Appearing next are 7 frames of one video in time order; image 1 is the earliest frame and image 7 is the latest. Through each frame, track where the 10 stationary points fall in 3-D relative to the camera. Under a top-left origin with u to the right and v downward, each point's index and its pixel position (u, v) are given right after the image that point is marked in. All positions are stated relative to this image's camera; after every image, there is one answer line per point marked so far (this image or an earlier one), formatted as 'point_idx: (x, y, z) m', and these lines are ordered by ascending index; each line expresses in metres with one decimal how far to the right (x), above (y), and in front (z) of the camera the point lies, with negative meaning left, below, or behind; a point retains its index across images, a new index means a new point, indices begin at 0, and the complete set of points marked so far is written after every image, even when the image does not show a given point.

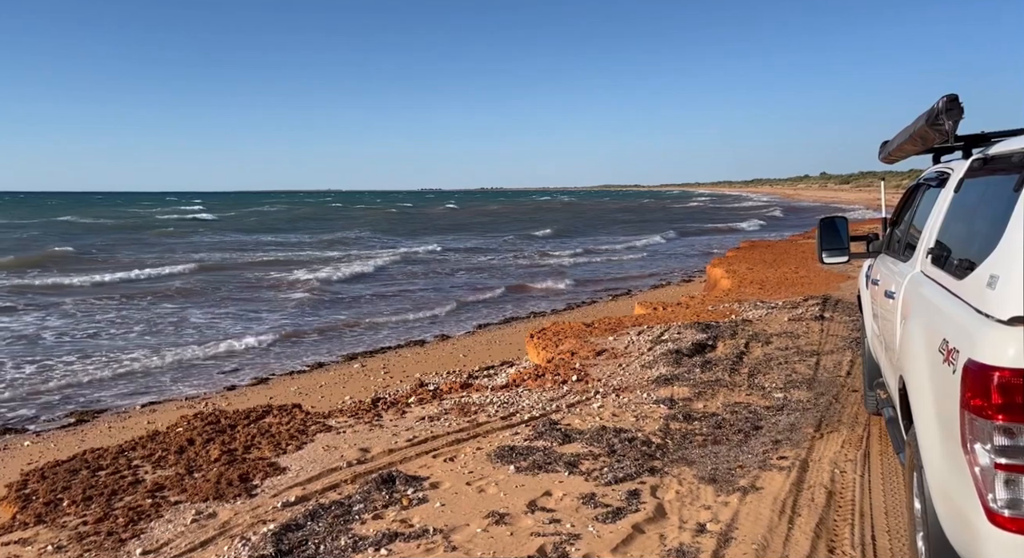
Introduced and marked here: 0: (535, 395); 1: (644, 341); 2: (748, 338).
0: (+0.3, -1.3, +8.8) m
1: (+1.9, -0.9, +11.2) m
2: (+3.4, -0.9, +11.0) m
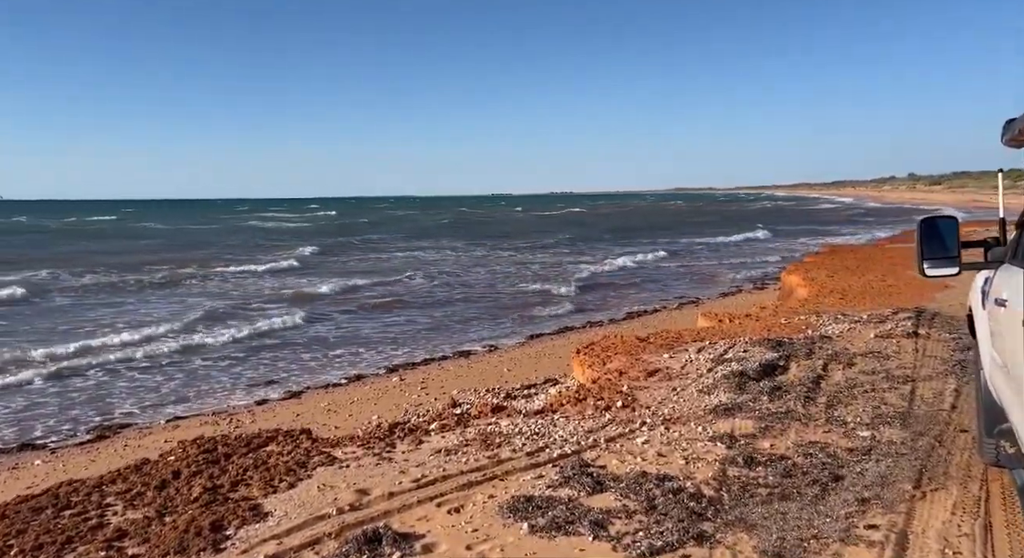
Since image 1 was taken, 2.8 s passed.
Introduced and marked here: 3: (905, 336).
0: (+0.6, -1.4, +7.6) m
1: (+2.5, -1.1, +9.9) m
2: (+3.9, -1.0, +9.6) m
3: (+5.5, -0.8, +10.7) m
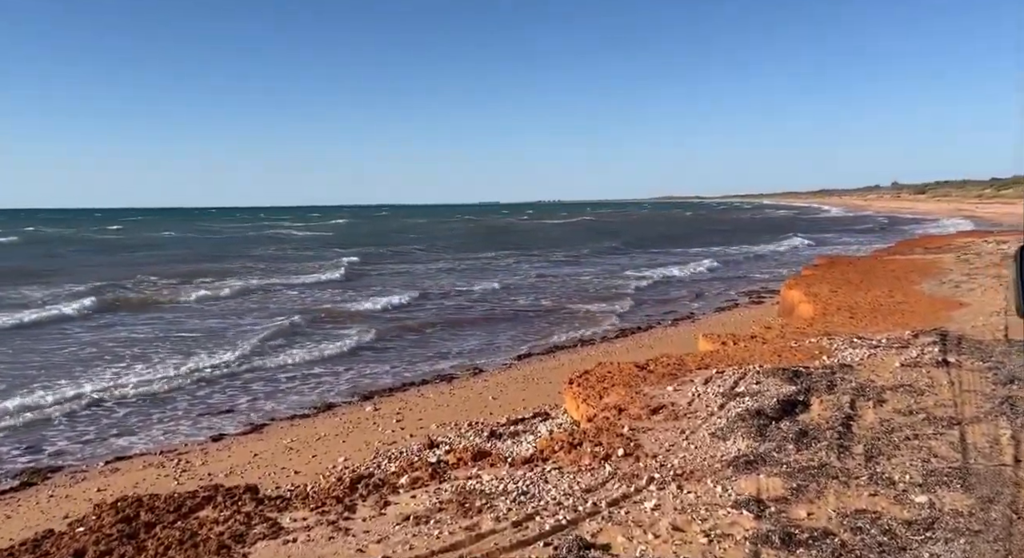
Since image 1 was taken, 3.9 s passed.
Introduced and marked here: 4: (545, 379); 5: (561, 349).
0: (+0.5, -1.7, +6.5) m
1: (+2.3, -1.3, +8.8) m
2: (+3.7, -1.3, +8.5) m
3: (+5.3, -1.1, +9.6) m
4: (+0.6, -1.7, +13.4) m
5: (+1.1, -1.5, +16.7) m
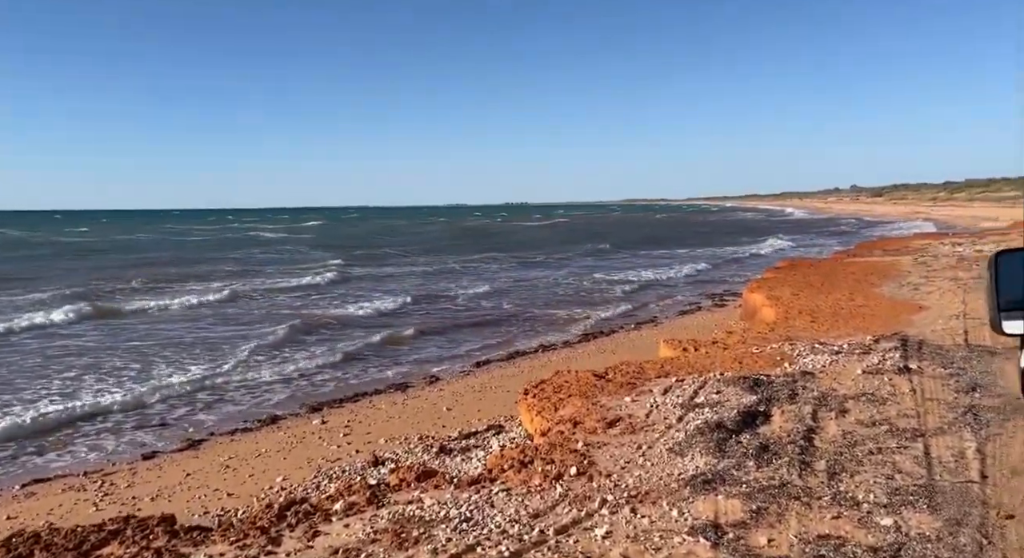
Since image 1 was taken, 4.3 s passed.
0: (0.0, -1.8, +6.0) m
1: (+1.7, -1.4, +8.4) m
2: (+3.2, -1.3, +8.2) m
3: (+4.7, -1.1, +9.4) m
4: (-0.2, -1.8, +13.0) m
5: (+0.2, -1.6, +16.3) m
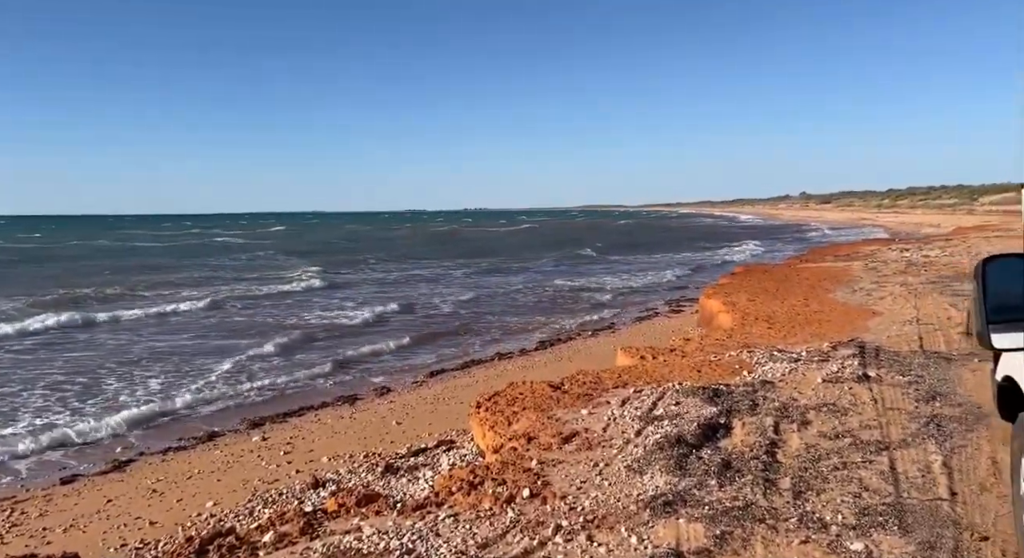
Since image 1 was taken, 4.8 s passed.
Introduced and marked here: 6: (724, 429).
0: (-0.4, -1.8, +5.6) m
1: (+1.2, -1.5, +8.1) m
2: (+2.7, -1.4, +7.9) m
3: (+4.1, -1.2, +9.2) m
4: (-0.9, -1.9, +12.5) m
5: (-0.8, -1.7, +15.8) m
6: (+2.1, -1.5, +7.7) m
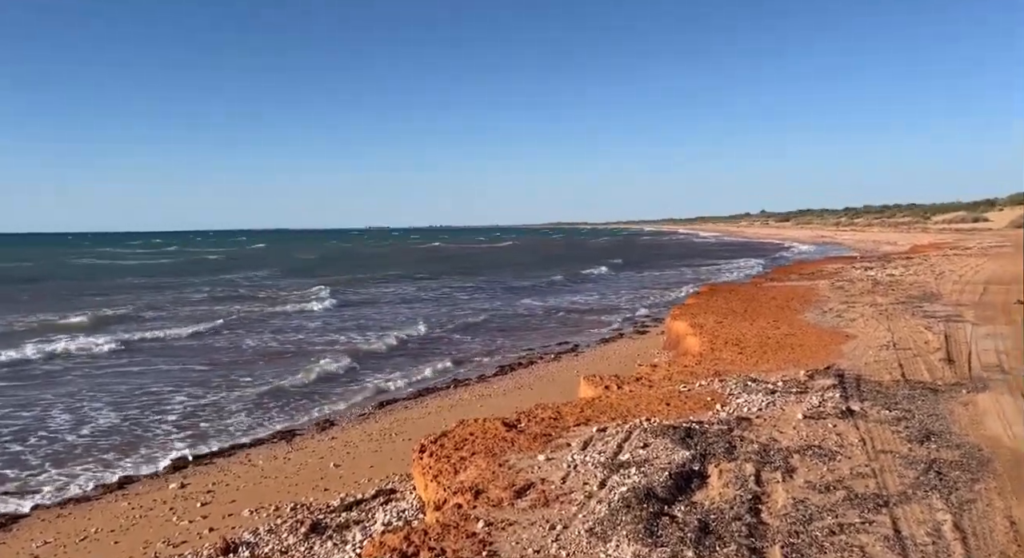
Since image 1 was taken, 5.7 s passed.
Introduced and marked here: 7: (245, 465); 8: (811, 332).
0: (-0.7, -2.0, +4.5) m
1: (+0.7, -1.7, +7.1) m
2: (+2.2, -1.7, +7.0) m
3: (+3.5, -1.5, +8.3) m
4: (-1.6, -2.3, +11.4) m
5: (-1.6, -2.2, +14.7) m
6: (+1.6, -1.7, +6.7) m
7: (-3.7, -2.5, +10.6) m
8: (+6.0, -1.0, +15.5) m
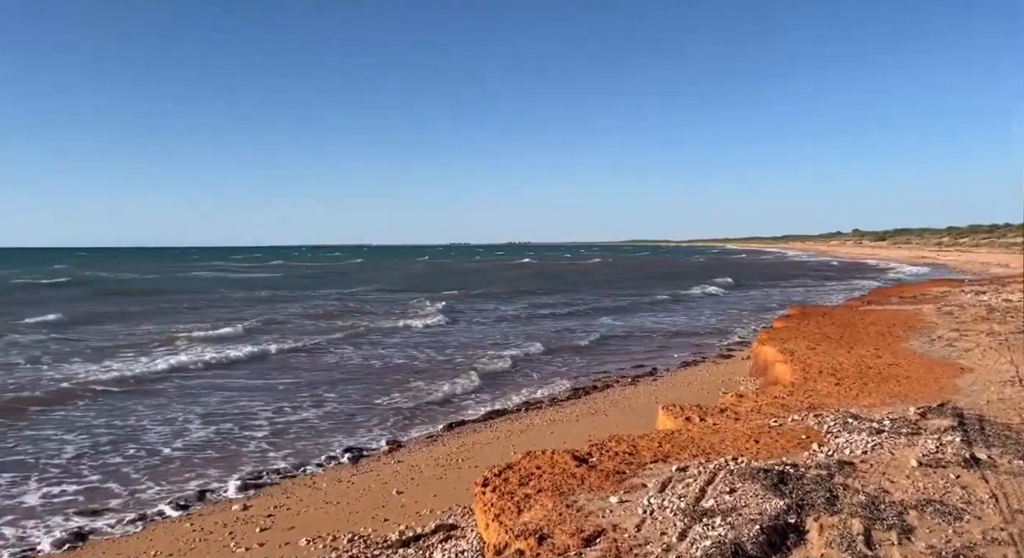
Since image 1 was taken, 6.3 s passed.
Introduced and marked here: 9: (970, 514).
0: (-0.4, -2.1, +3.9) m
1: (+1.3, -1.9, +6.3) m
2: (+2.8, -1.9, +6.0) m
3: (+4.2, -1.7, +7.3) m
4: (-0.6, -2.6, +10.8) m
5: (-0.2, -2.5, +14.1) m
6: (+2.2, -1.9, +5.9) m
7: (-2.7, -2.8, +10.2) m
8: (+7.5, -1.5, +14.1) m
9: (+3.6, -1.8, +6.1) m
